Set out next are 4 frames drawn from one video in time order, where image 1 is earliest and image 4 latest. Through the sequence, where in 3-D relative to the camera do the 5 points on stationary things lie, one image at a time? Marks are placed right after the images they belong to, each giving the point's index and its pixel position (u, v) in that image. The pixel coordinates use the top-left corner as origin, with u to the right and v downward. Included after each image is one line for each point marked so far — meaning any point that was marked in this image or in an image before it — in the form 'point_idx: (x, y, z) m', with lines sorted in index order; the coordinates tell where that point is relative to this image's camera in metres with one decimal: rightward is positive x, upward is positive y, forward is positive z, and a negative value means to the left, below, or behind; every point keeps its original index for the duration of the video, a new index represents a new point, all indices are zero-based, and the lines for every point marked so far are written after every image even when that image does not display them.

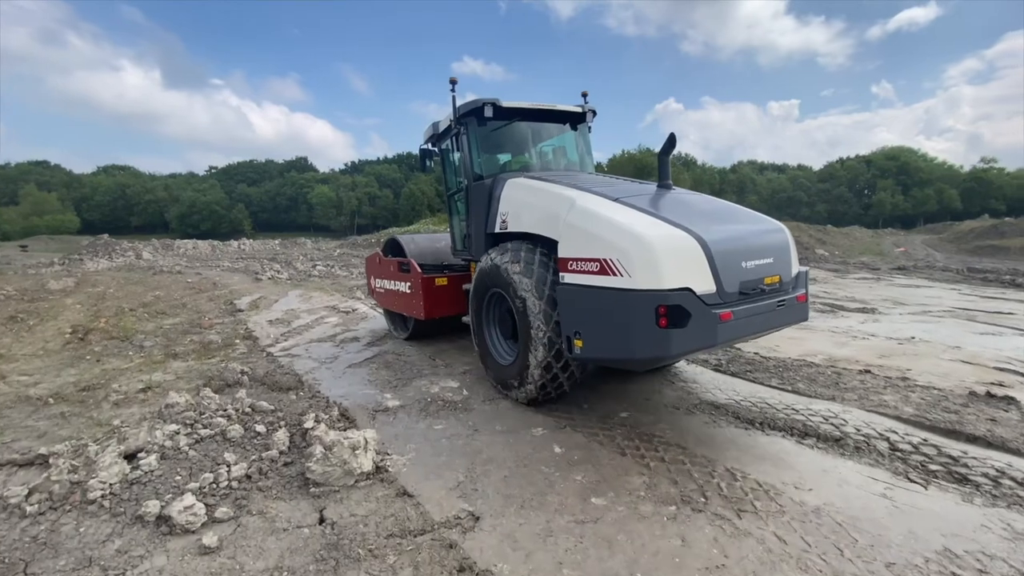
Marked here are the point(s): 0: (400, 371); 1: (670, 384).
0: (-1.3, -0.9, +5.4) m
1: (+1.6, -1.0, +4.8) m
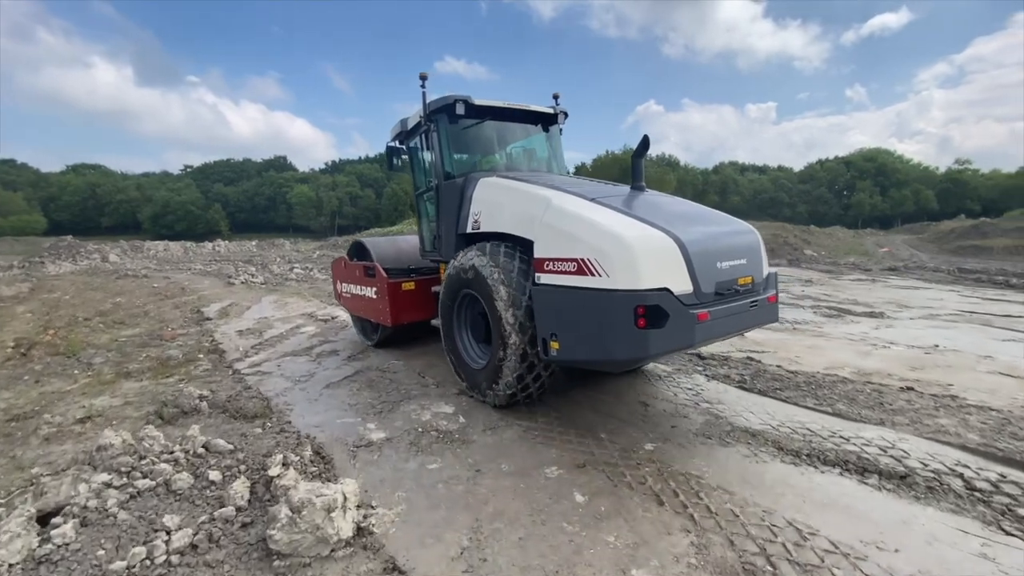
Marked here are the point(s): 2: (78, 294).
0: (-1.2, -1.0, +4.7) m
1: (+1.6, -1.0, +4.3) m
2: (-10.4, -0.2, +11.7) m
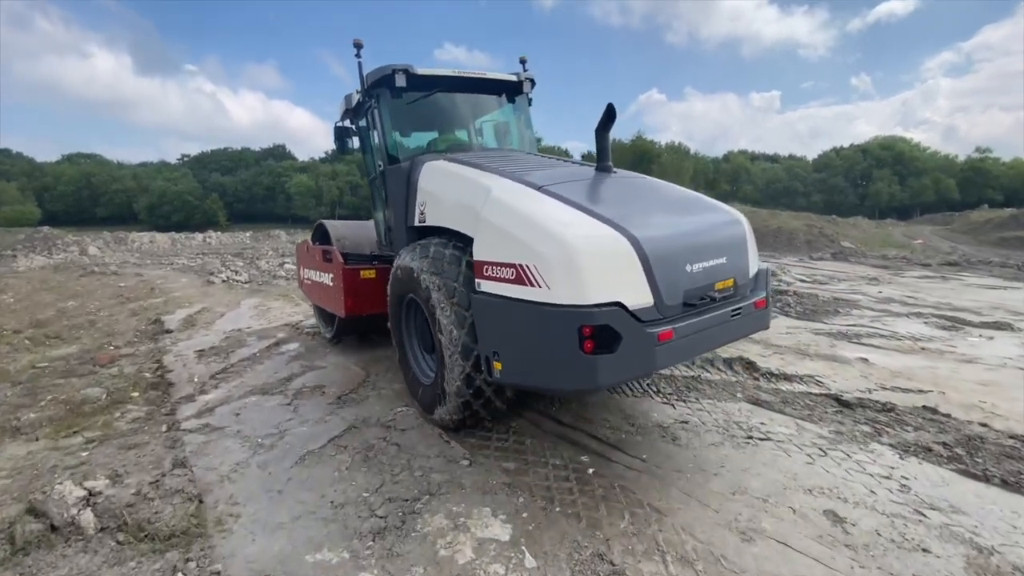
0: (-0.8, -1.2, +3.0) m
1: (+2.1, -1.2, +2.5) m
2: (-9.9, -0.2, +9.9) m
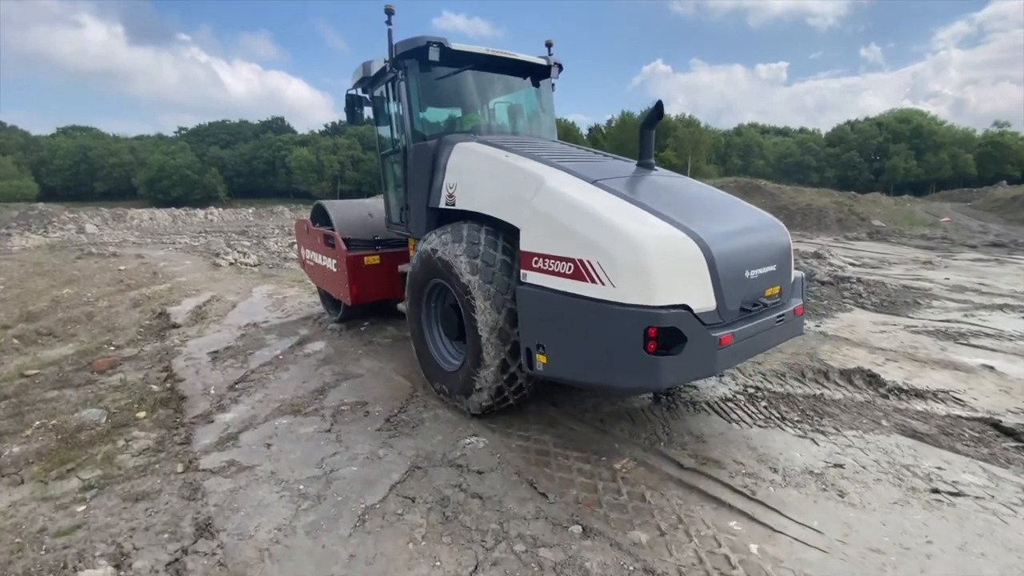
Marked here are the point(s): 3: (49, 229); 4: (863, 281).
0: (-0.1, -1.2, +2.3) m
1: (+2.7, -1.3, +1.8) m
2: (-9.2, +0.1, +9.1) m
3: (-16.9, +2.2, +17.8) m
4: (+6.2, +0.1, +8.6) m
